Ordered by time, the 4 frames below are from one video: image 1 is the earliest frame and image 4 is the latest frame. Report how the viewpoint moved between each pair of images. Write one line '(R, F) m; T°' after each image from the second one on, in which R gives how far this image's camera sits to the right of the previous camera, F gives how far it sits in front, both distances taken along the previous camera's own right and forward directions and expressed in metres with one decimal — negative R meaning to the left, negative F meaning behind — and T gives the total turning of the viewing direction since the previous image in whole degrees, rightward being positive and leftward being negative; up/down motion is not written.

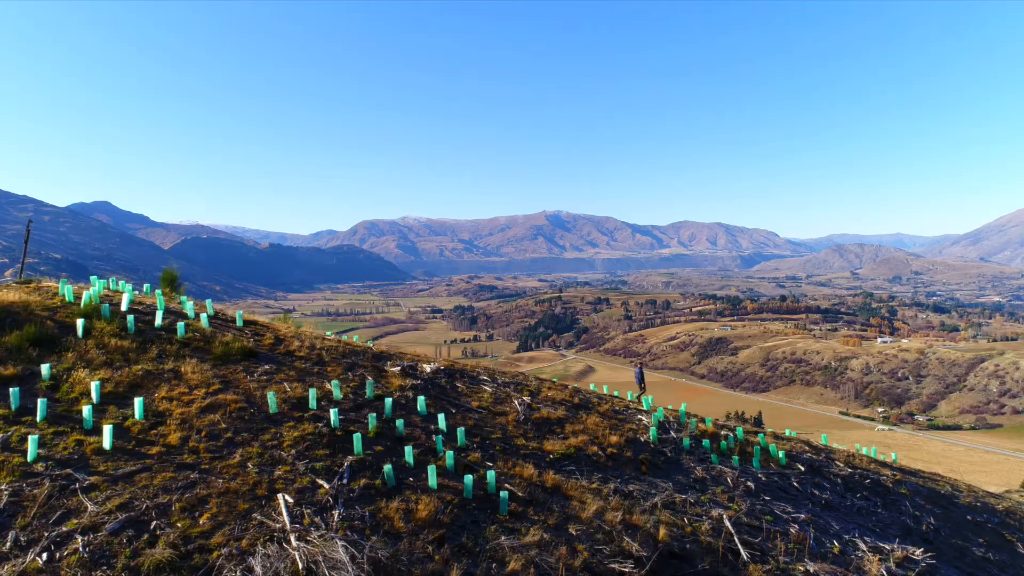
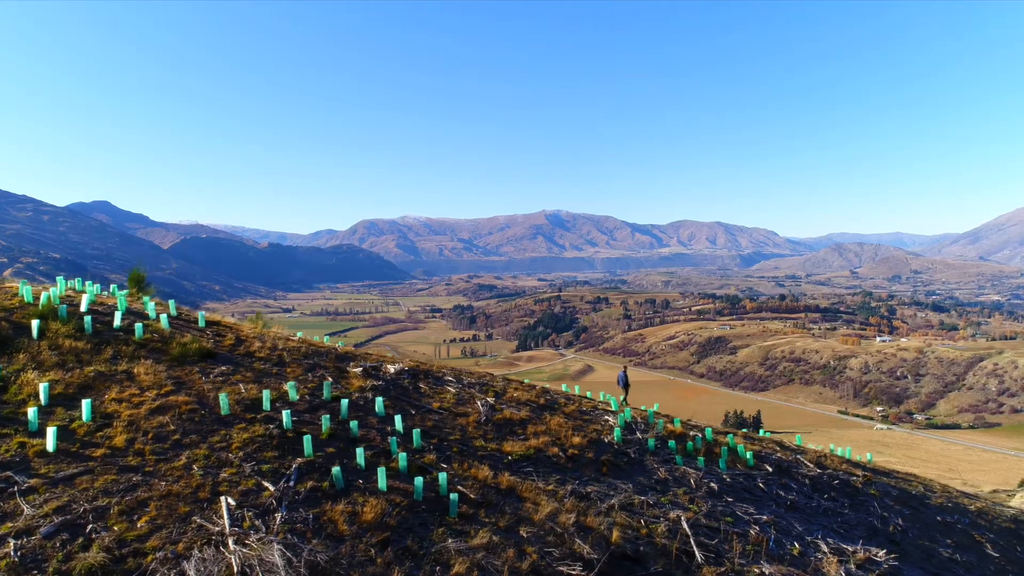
(+0.8, +0.1) m; 0°
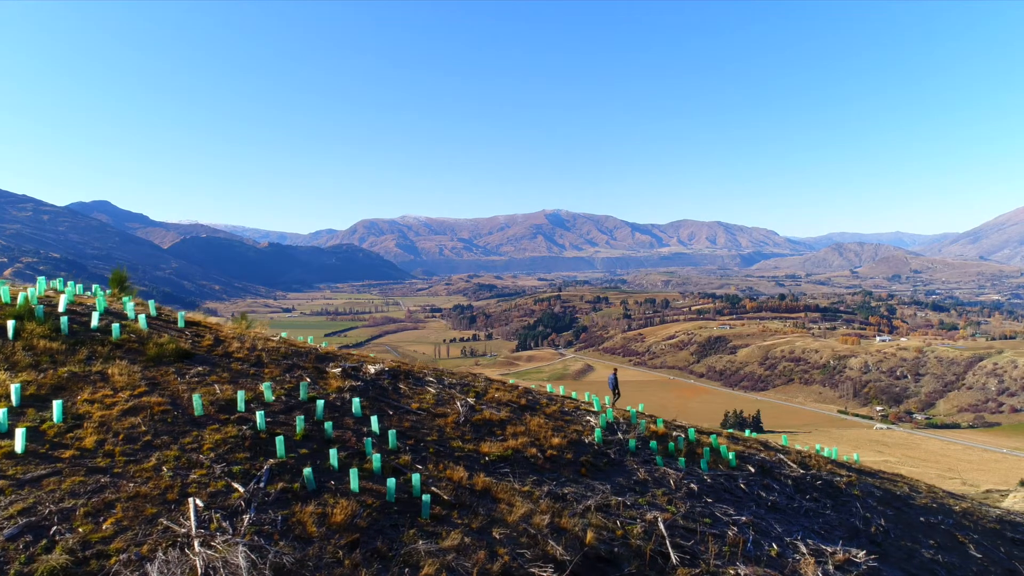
(+0.4, 0.0) m; 0°
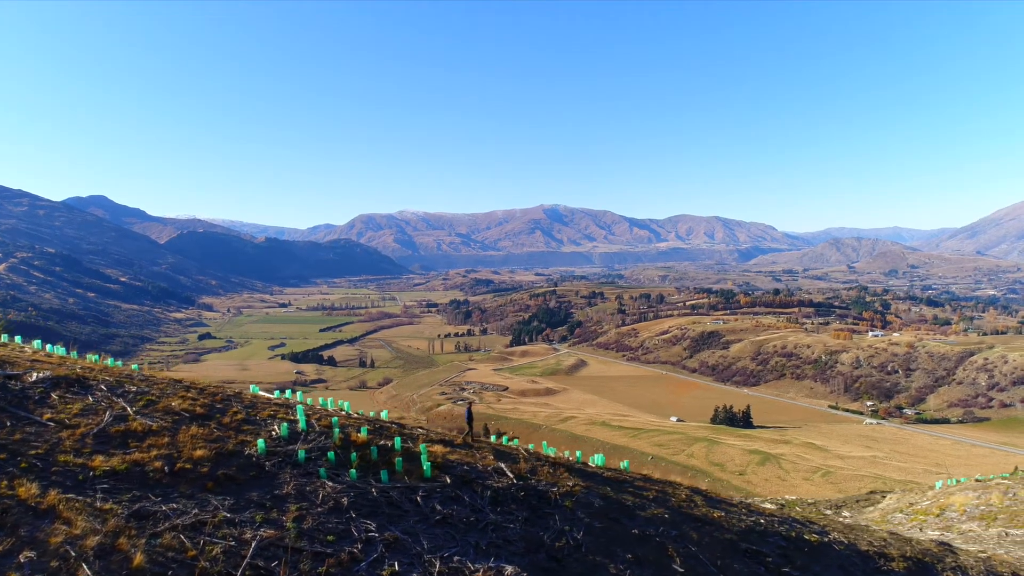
(+6.9, +0.5) m; 0°
